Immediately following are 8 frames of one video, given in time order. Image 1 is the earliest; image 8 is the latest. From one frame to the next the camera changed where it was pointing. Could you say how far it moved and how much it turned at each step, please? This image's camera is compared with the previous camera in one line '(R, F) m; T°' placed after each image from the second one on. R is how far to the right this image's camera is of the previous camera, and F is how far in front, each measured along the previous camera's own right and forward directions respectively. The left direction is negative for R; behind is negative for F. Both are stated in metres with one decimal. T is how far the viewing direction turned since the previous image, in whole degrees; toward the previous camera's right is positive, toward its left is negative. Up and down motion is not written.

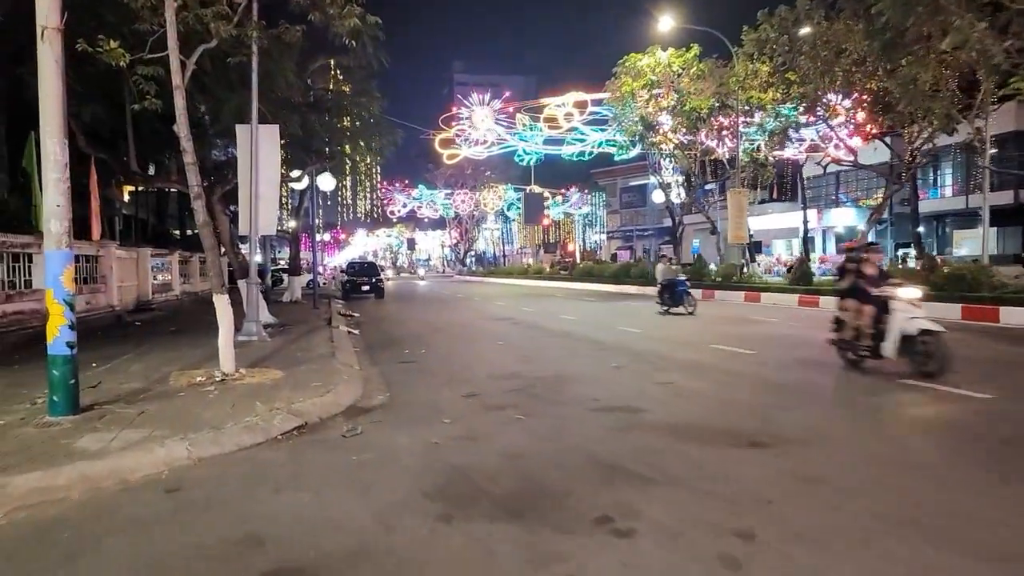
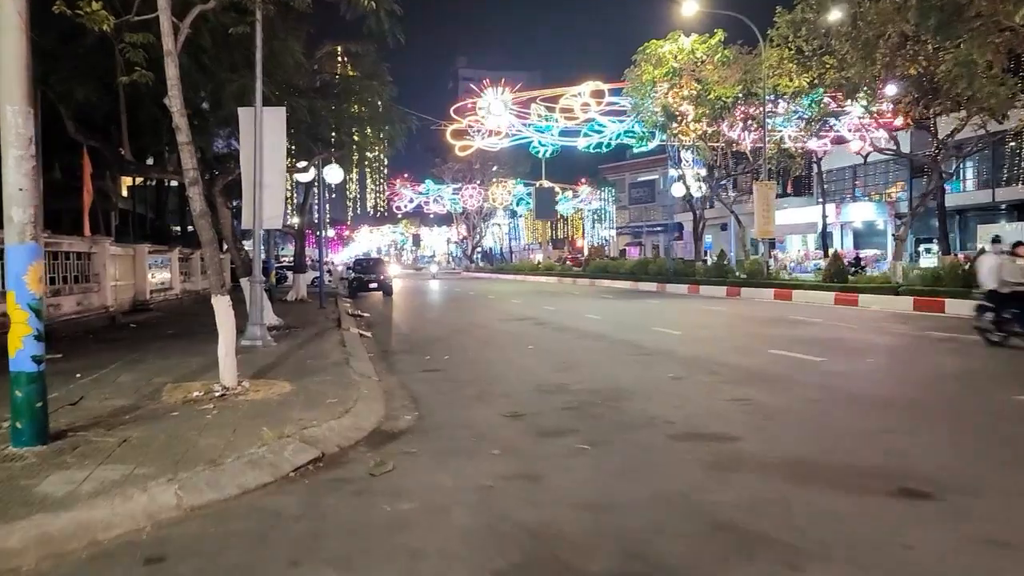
(-0.5, +1.4) m; 0°
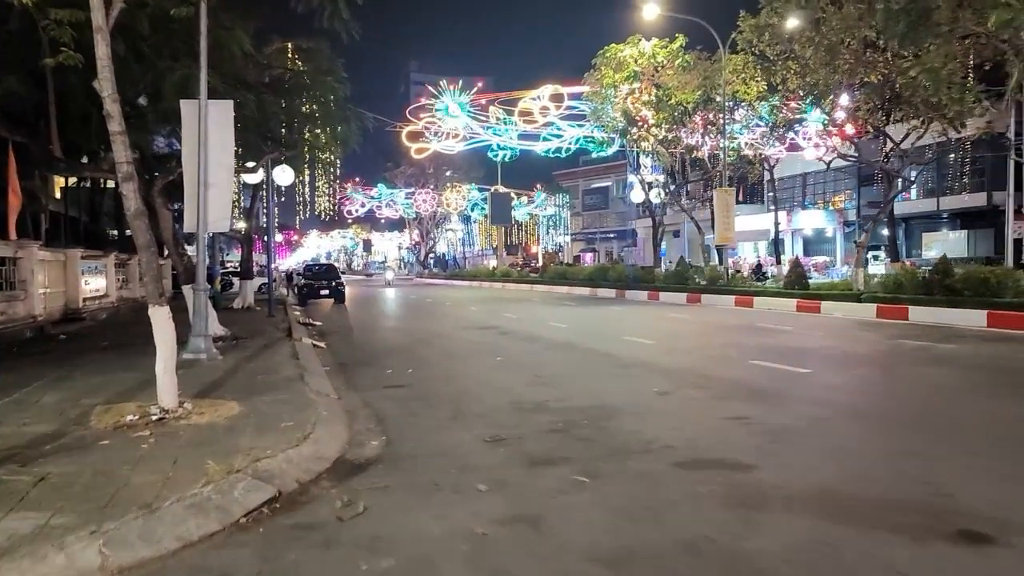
(-0.3, +0.8) m; +4°
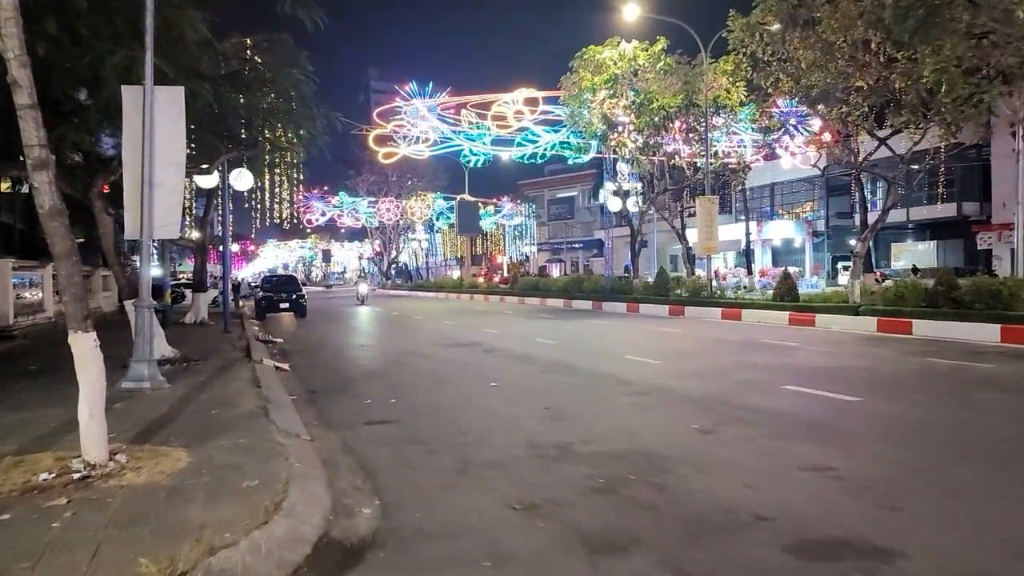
(-0.5, +1.5) m; +3°
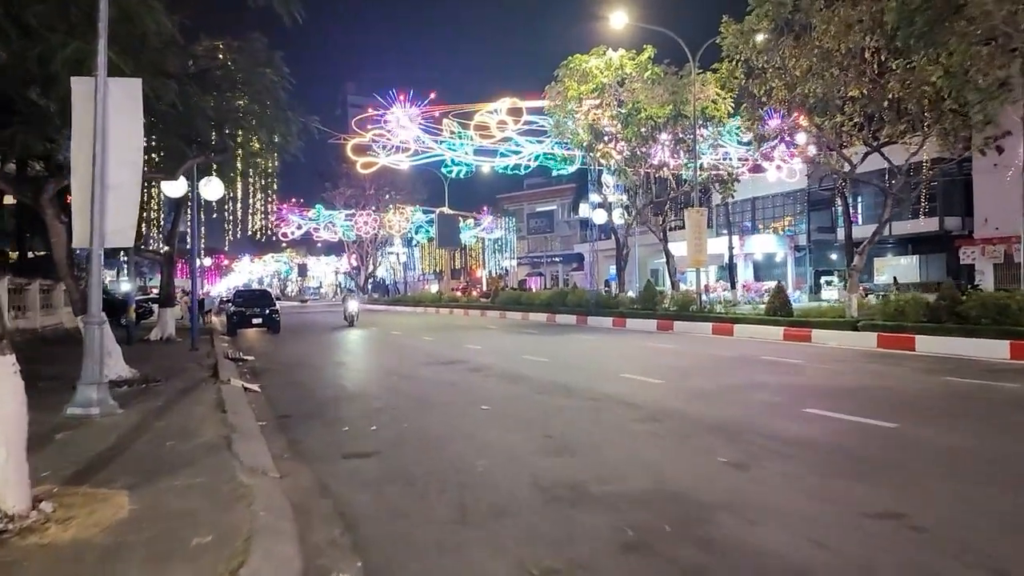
(-0.2, +1.0) m; +2°
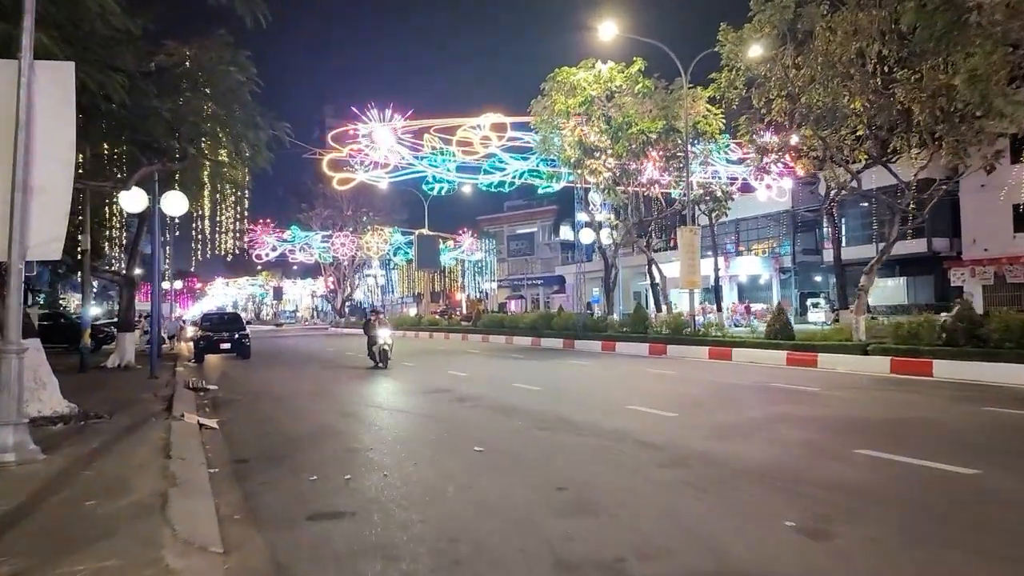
(-0.2, +1.4) m; +2°
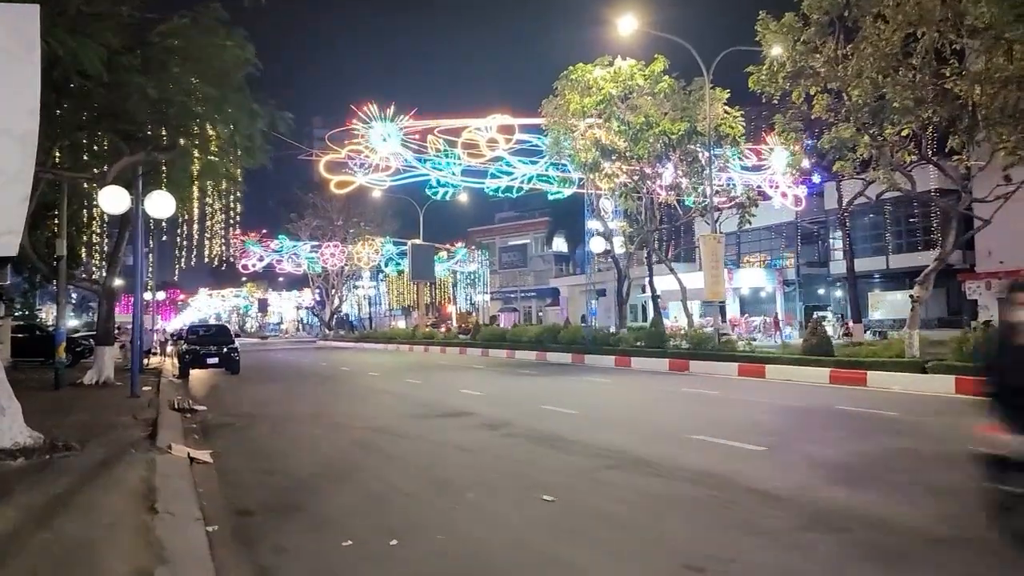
(-0.9, +1.7) m; +1°
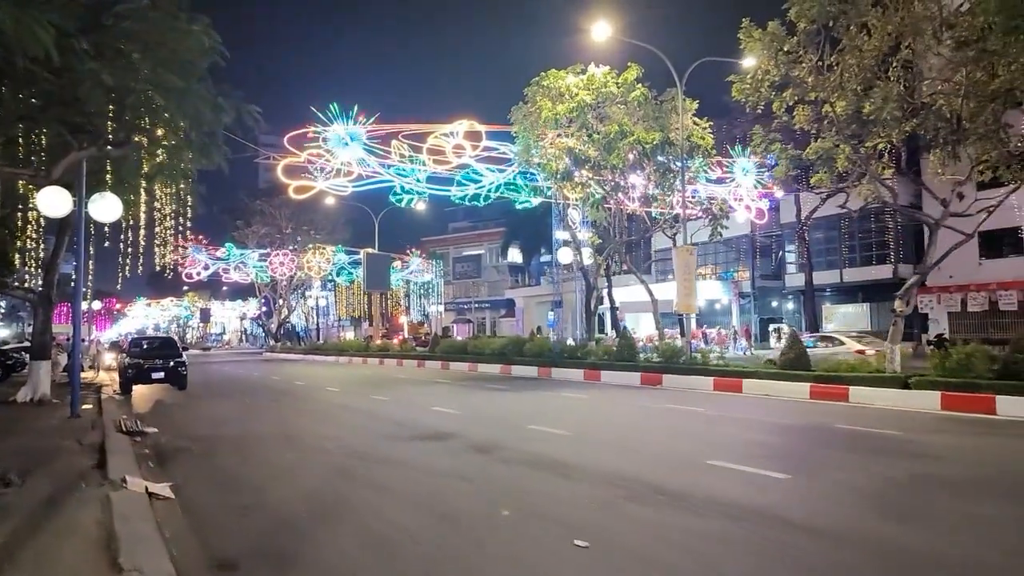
(-0.6, +0.8) m; +4°
